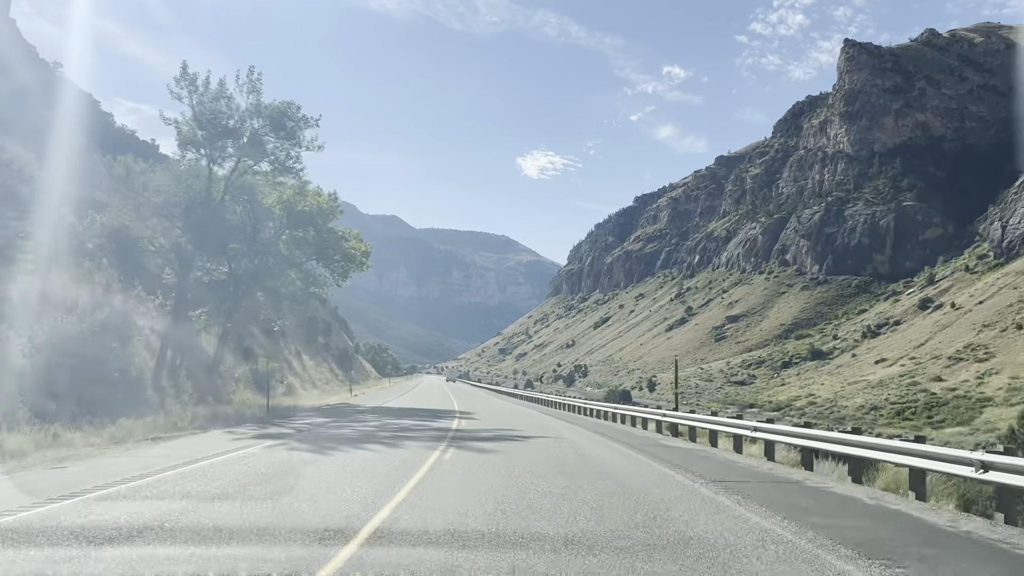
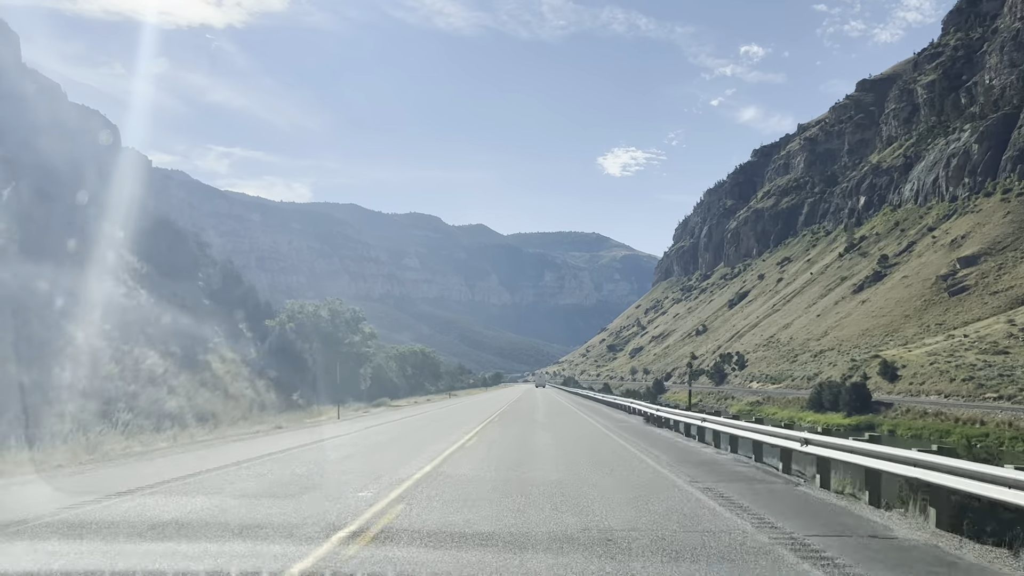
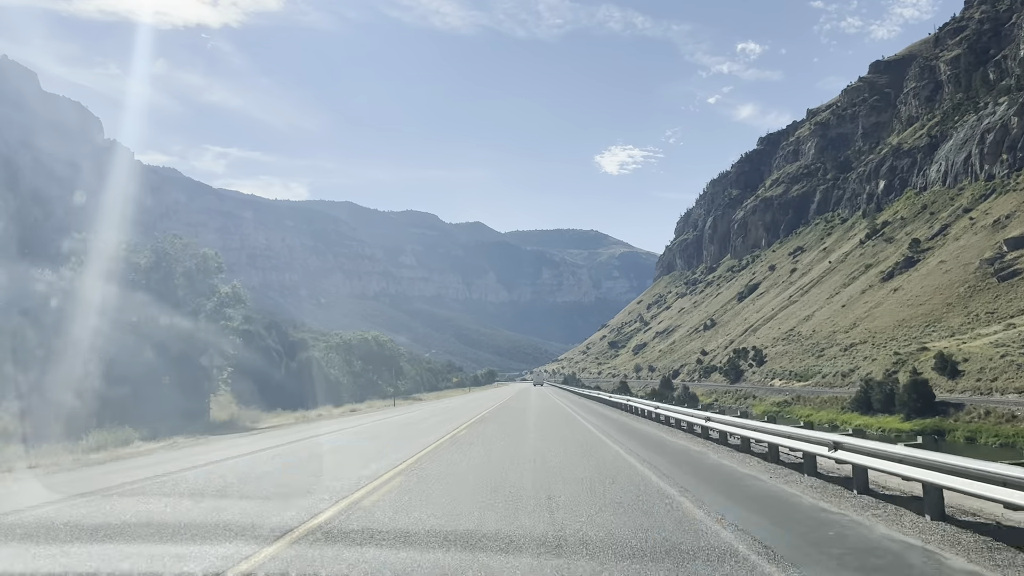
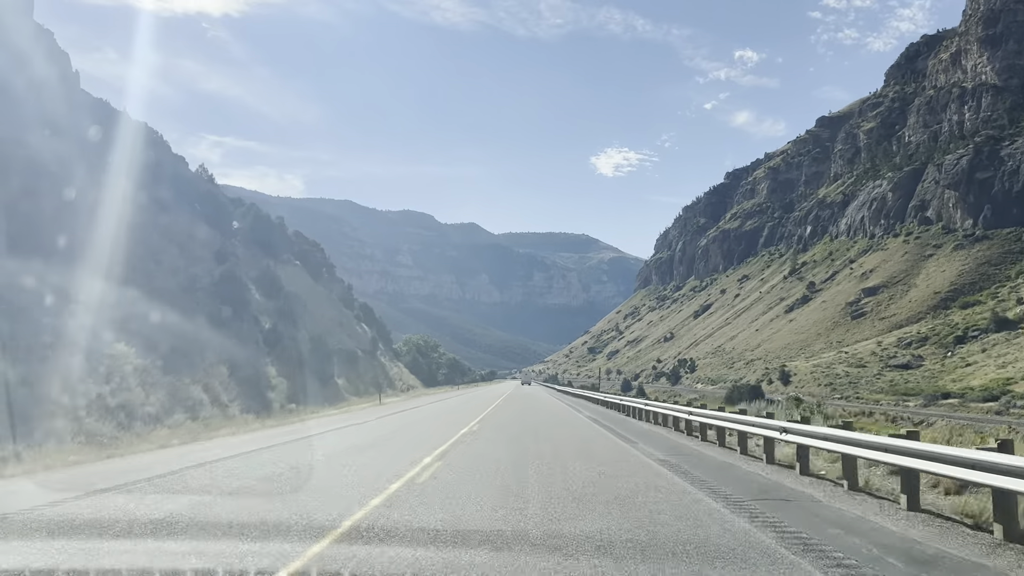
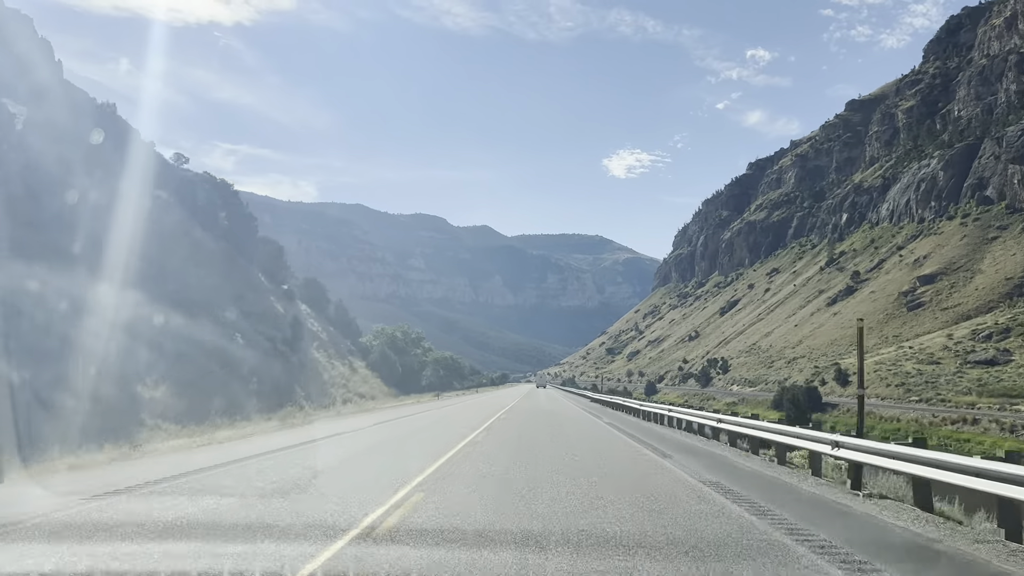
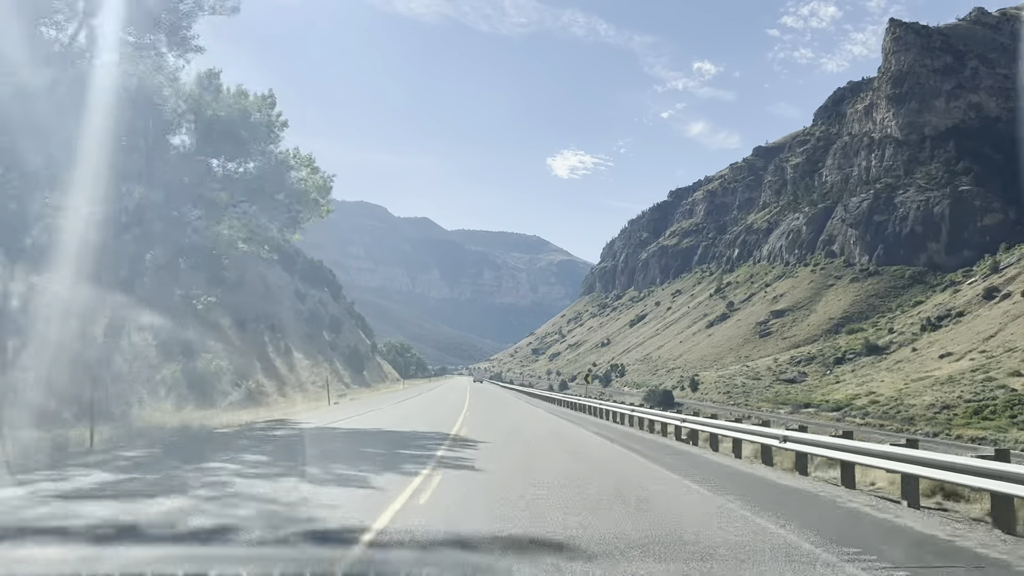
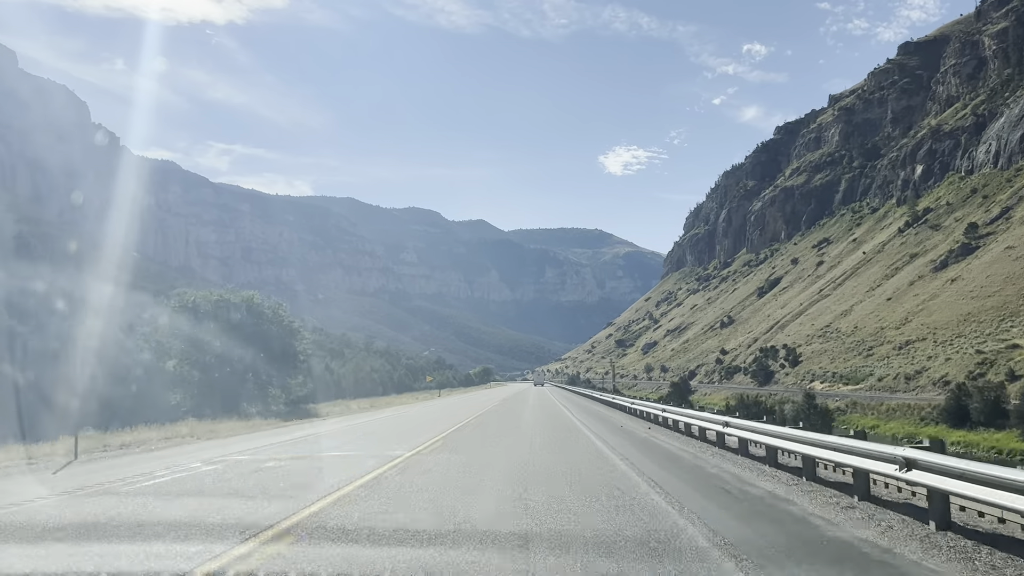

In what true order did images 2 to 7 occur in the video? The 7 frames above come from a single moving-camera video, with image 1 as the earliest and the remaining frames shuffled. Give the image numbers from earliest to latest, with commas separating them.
6, 4, 5, 2, 3, 7
